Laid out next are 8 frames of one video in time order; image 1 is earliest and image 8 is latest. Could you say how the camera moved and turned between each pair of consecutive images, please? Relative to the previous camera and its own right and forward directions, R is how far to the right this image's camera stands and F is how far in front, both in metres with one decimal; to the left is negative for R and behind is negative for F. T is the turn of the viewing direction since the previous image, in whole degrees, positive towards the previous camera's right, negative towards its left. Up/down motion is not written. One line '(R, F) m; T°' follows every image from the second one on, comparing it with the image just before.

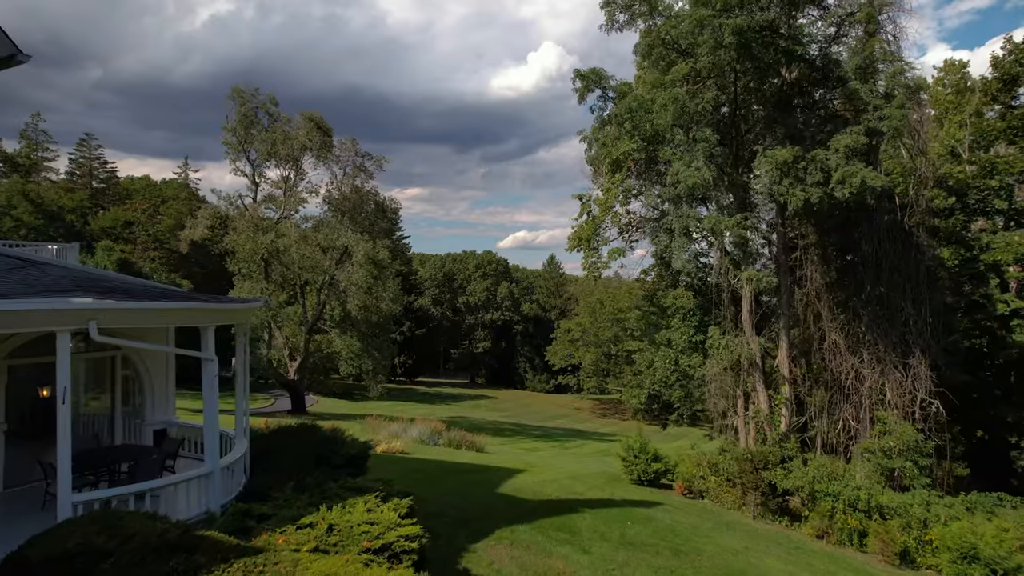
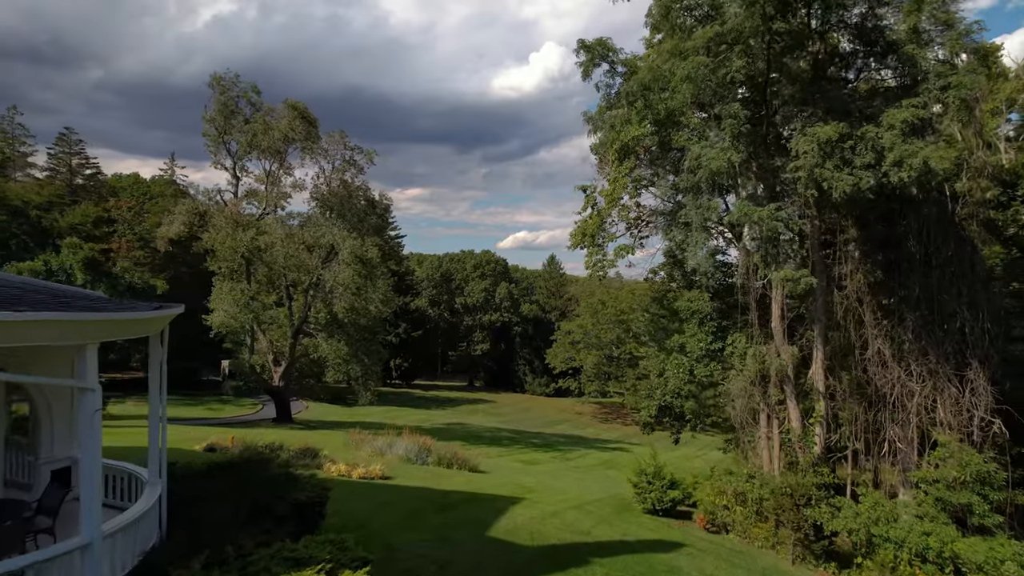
(+0.3, +2.0) m; 0°
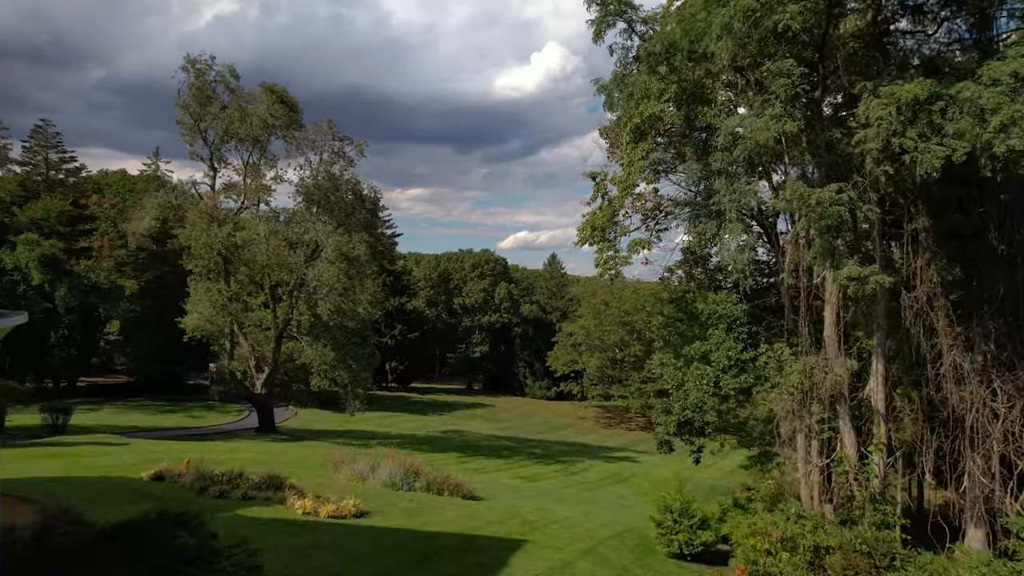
(+0.1, +2.3) m; 0°
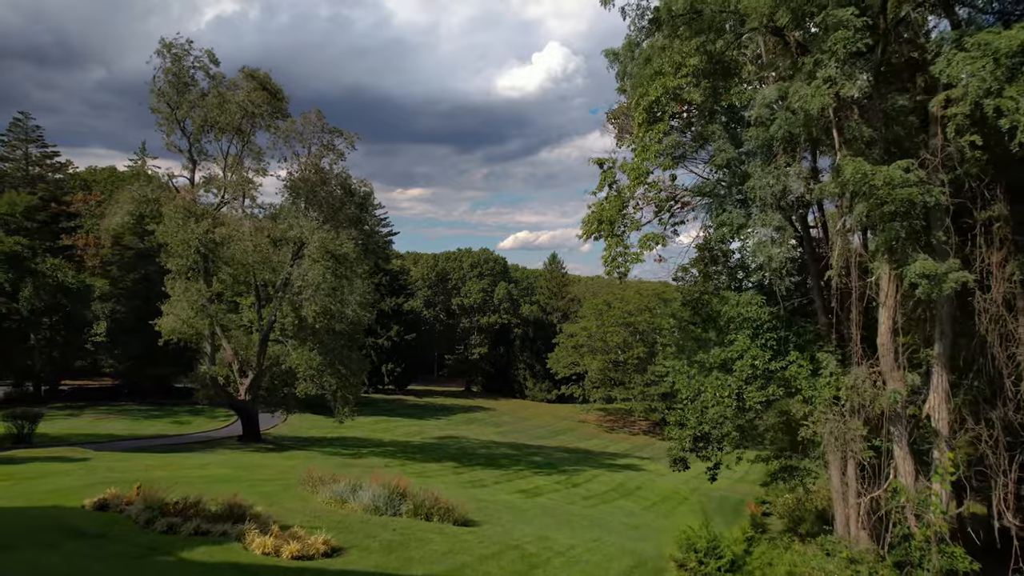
(+0.2, +1.7) m; 0°
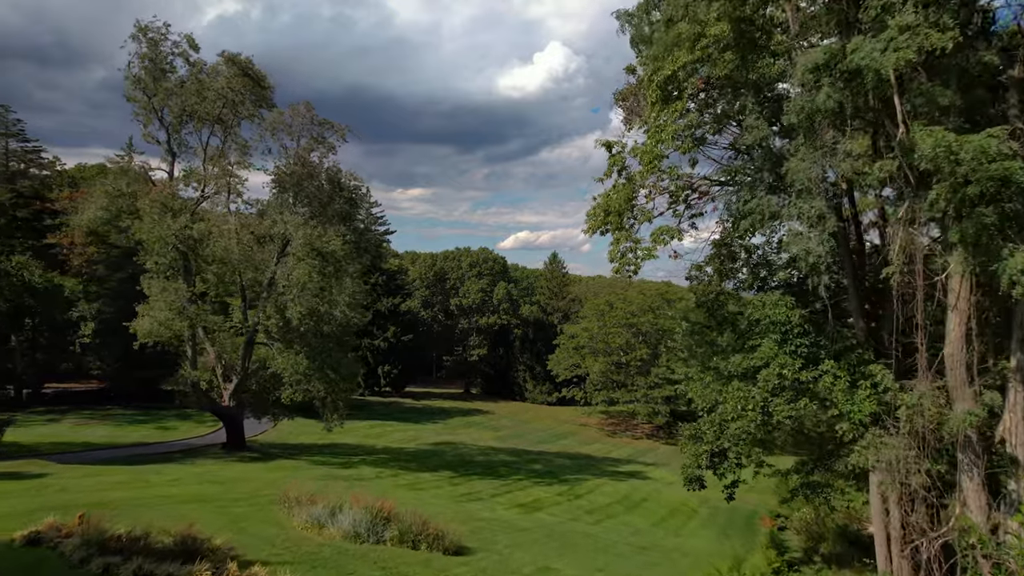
(+0.2, +1.6) m; 0°
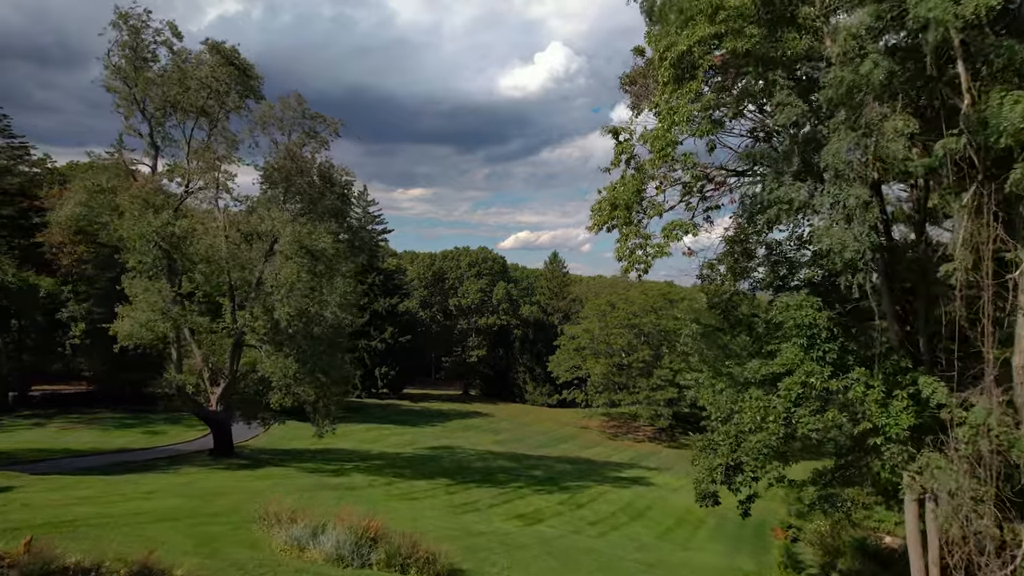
(+0.1, +1.1) m; 0°
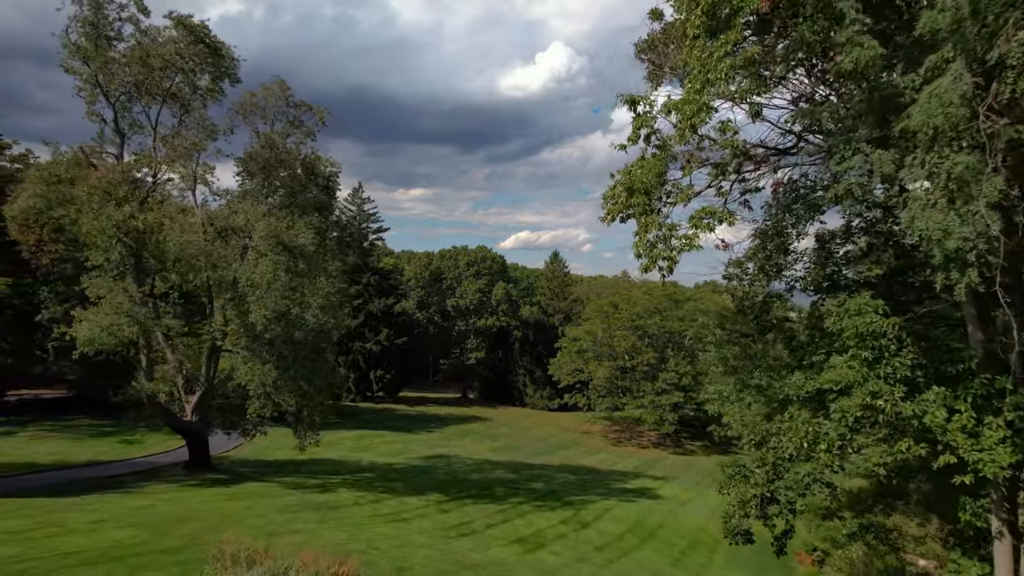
(+0.1, +2.0) m; 0°
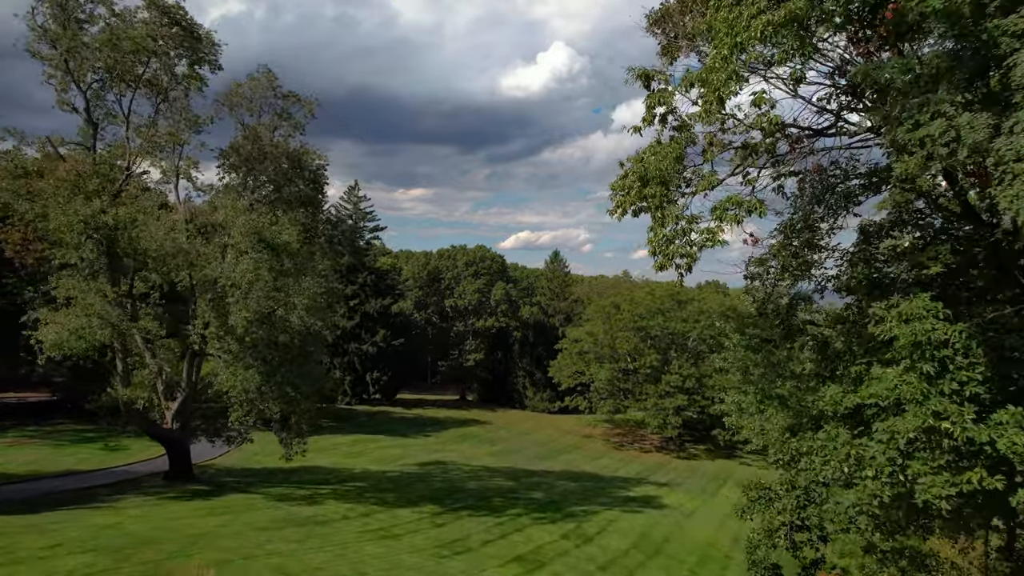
(+0.2, +1.3) m; 0°
